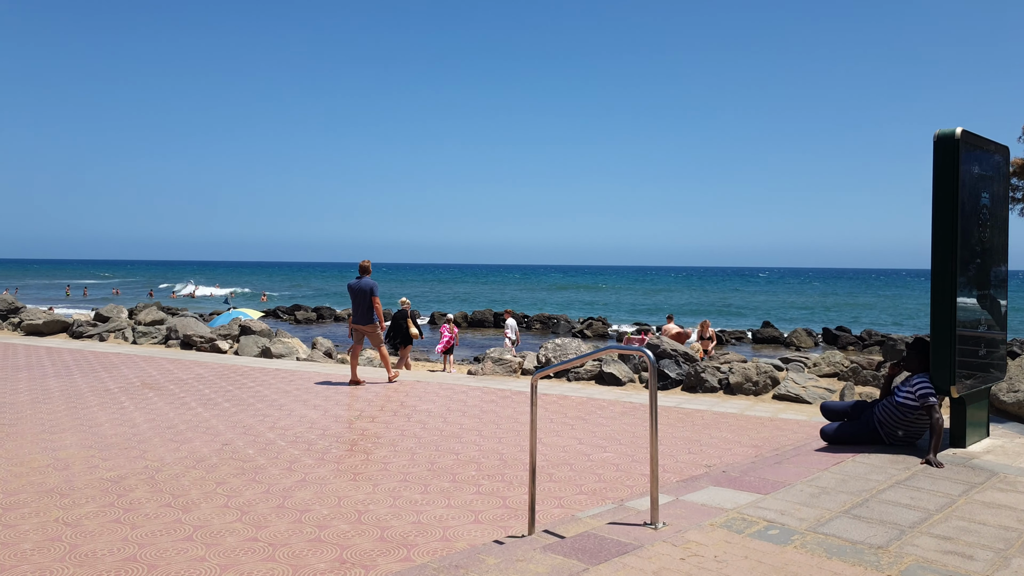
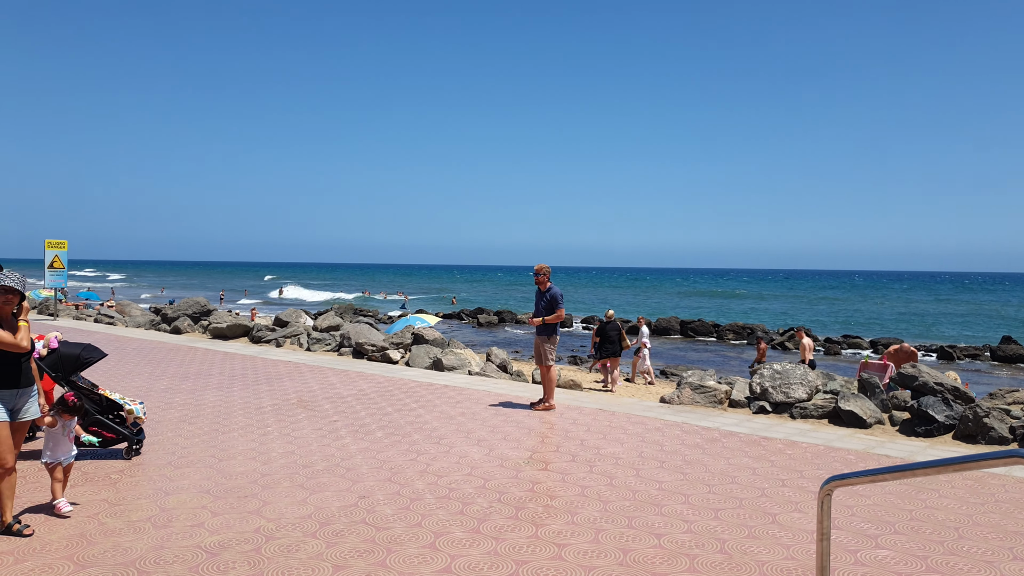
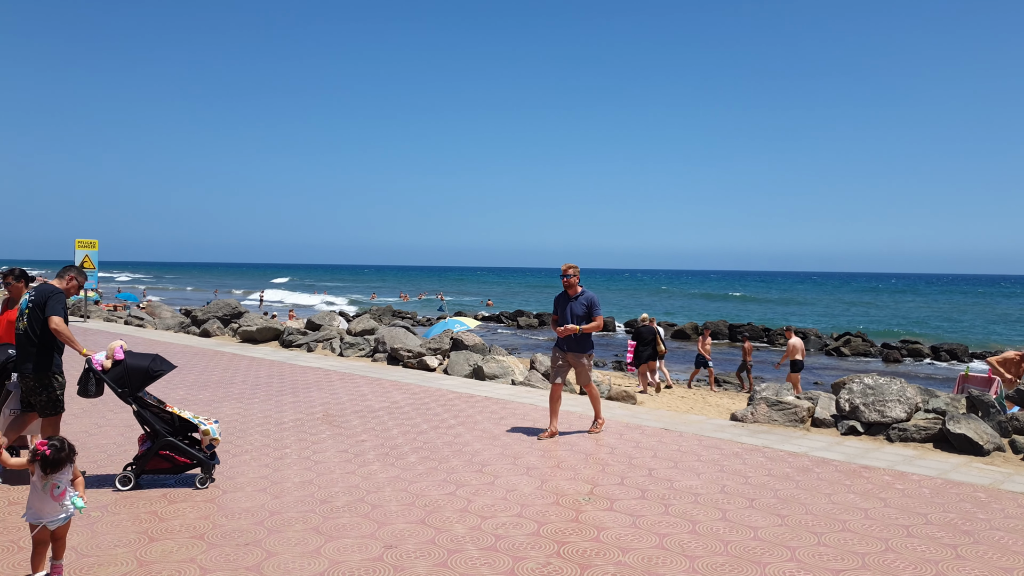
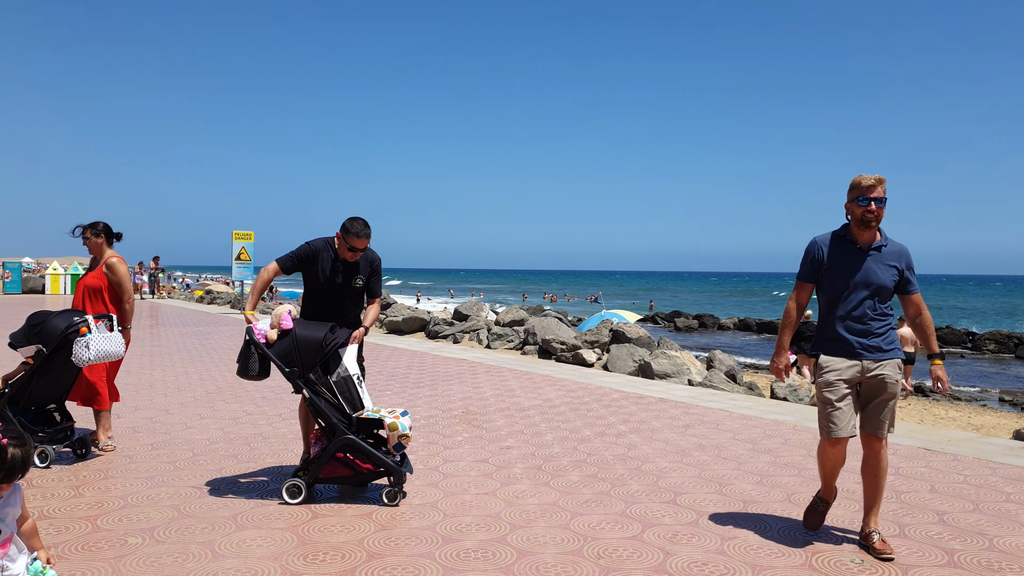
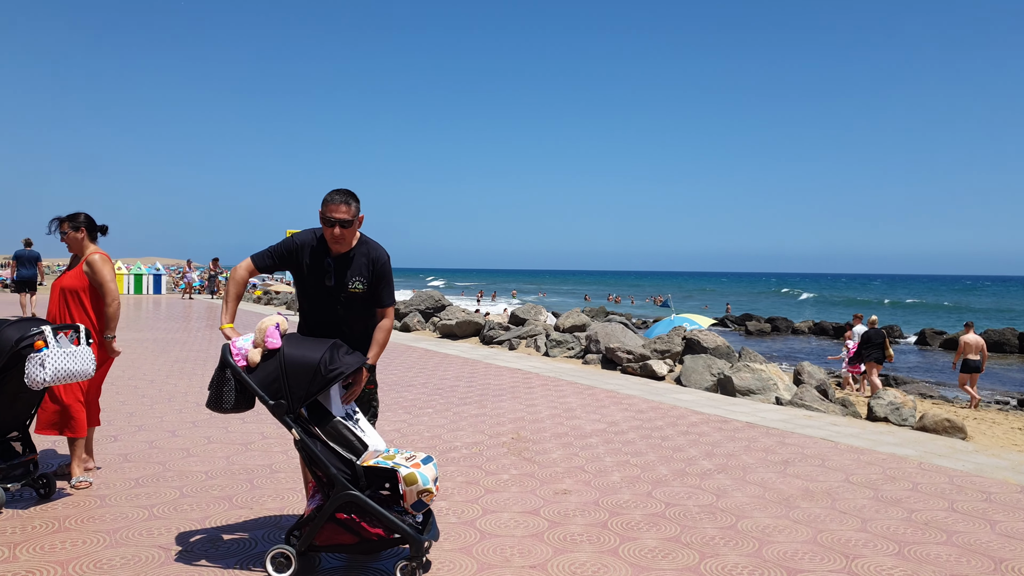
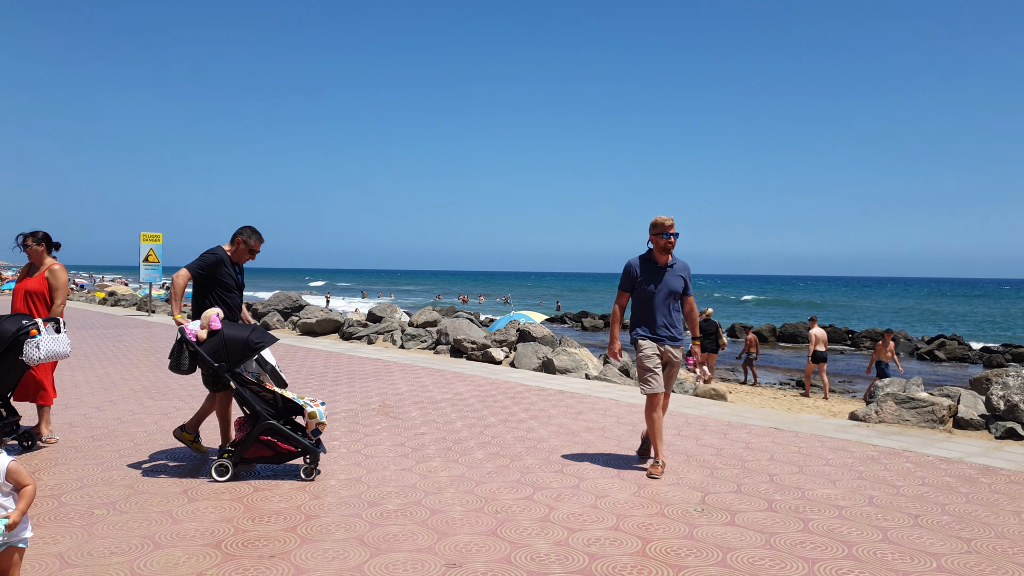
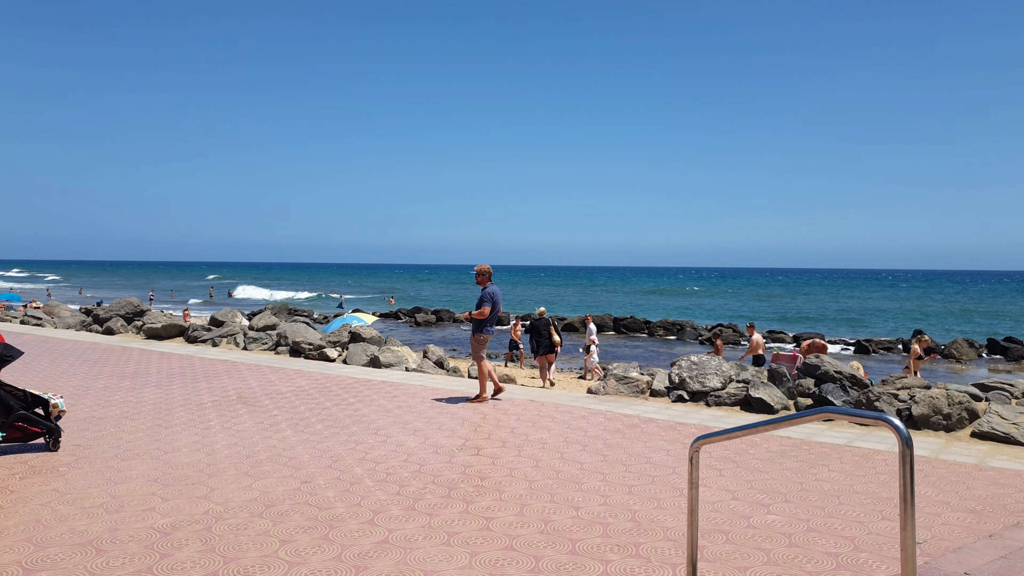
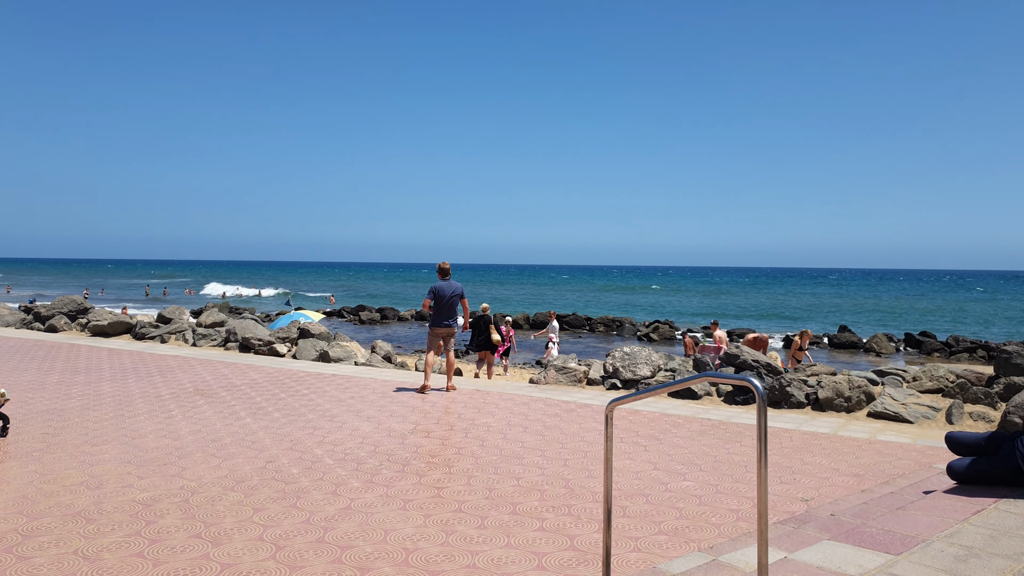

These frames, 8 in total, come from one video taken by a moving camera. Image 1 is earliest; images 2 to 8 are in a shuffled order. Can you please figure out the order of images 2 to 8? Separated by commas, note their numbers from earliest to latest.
8, 7, 2, 3, 6, 4, 5
